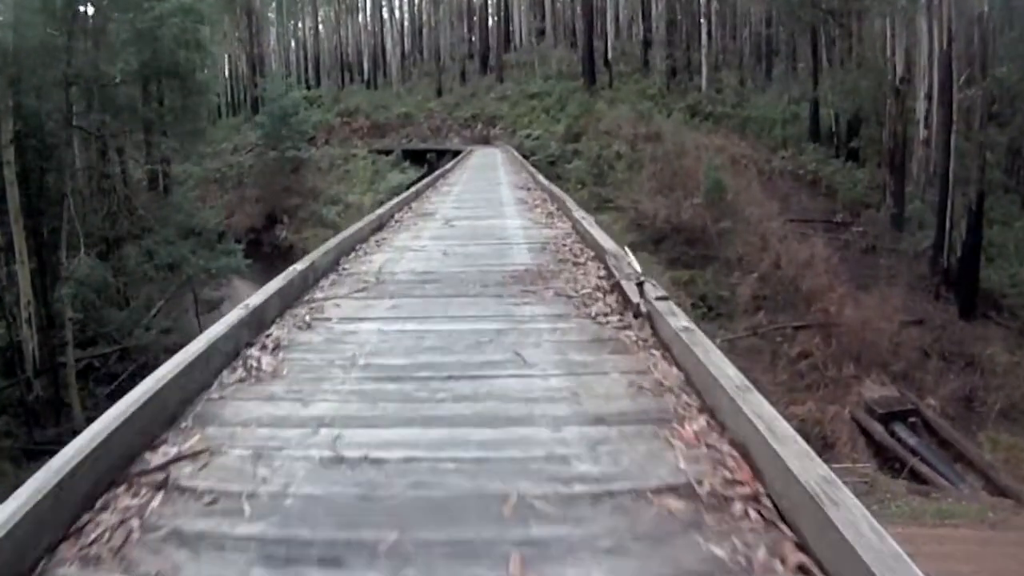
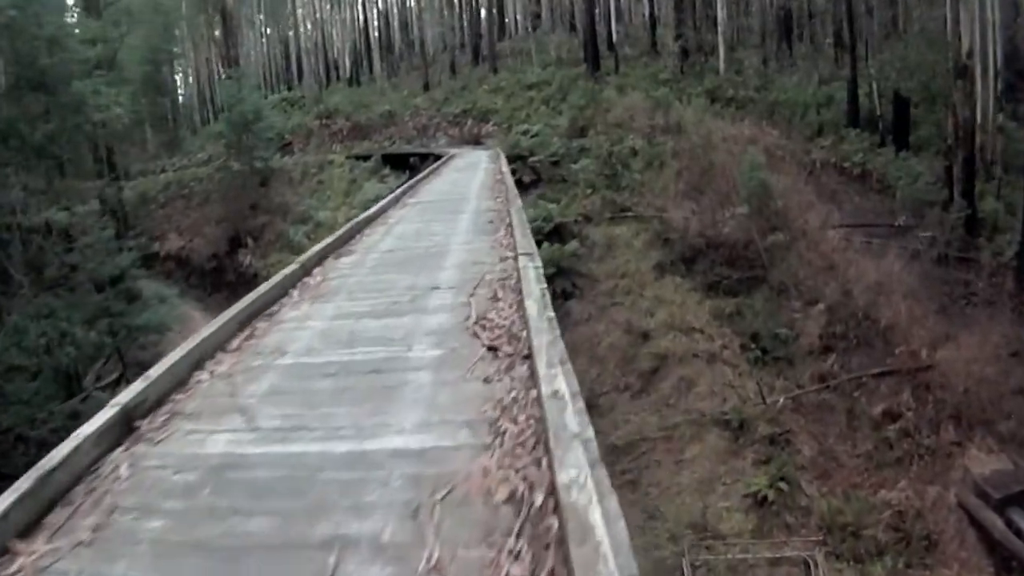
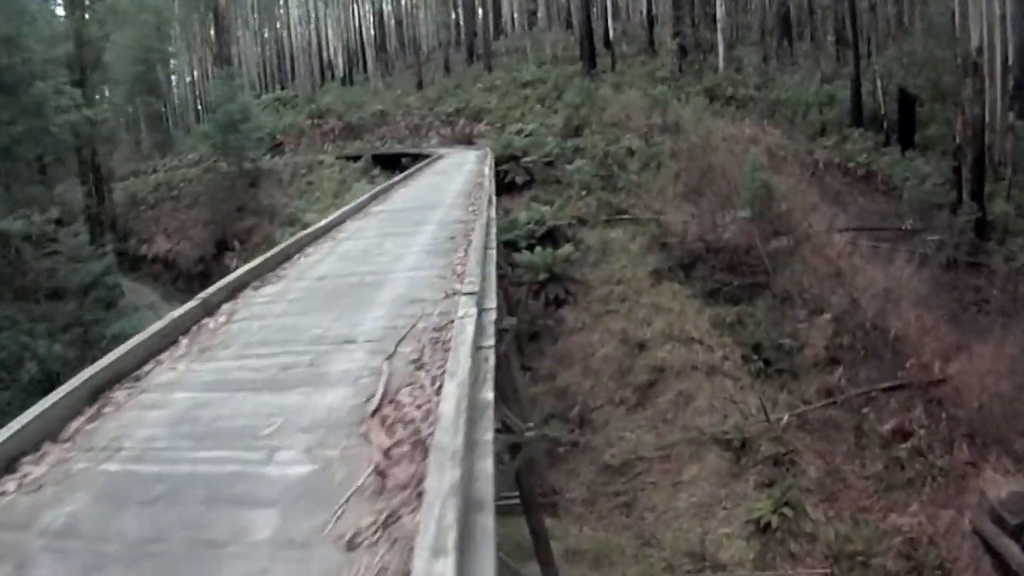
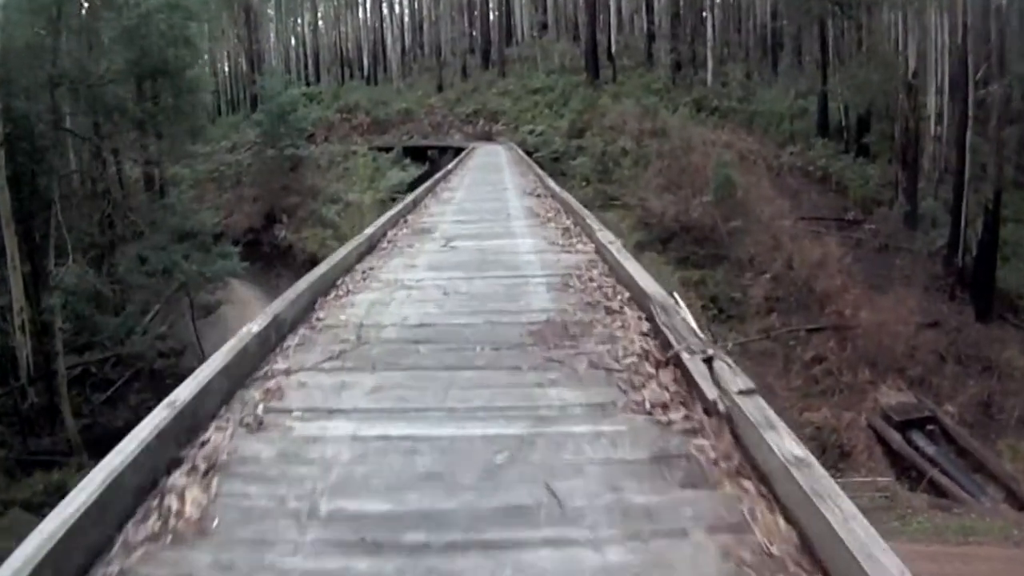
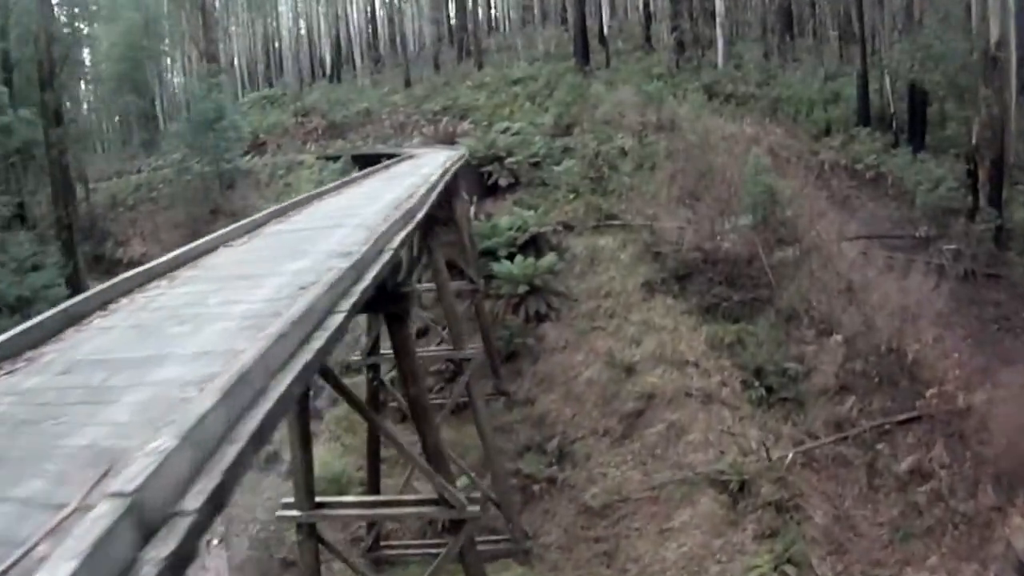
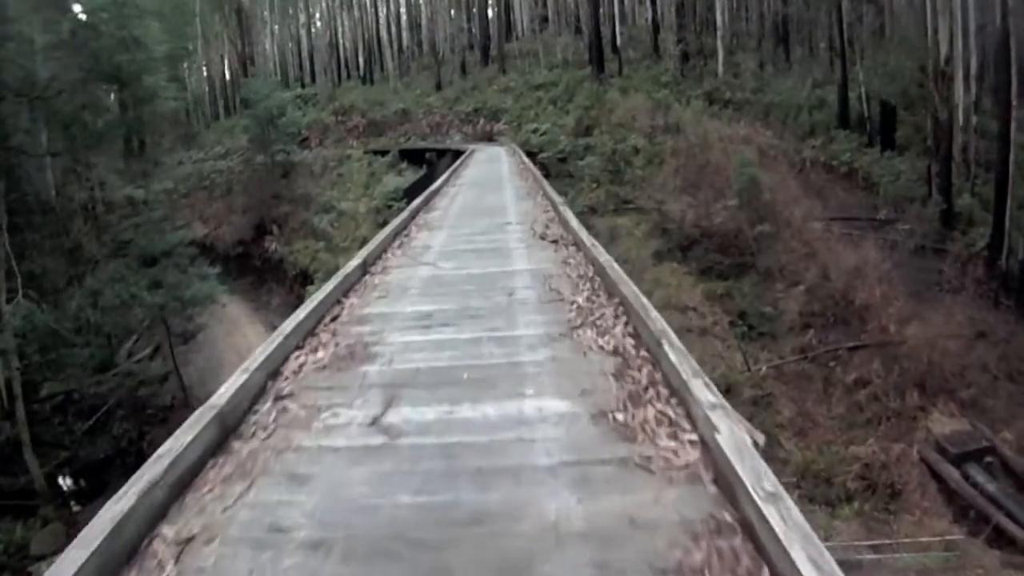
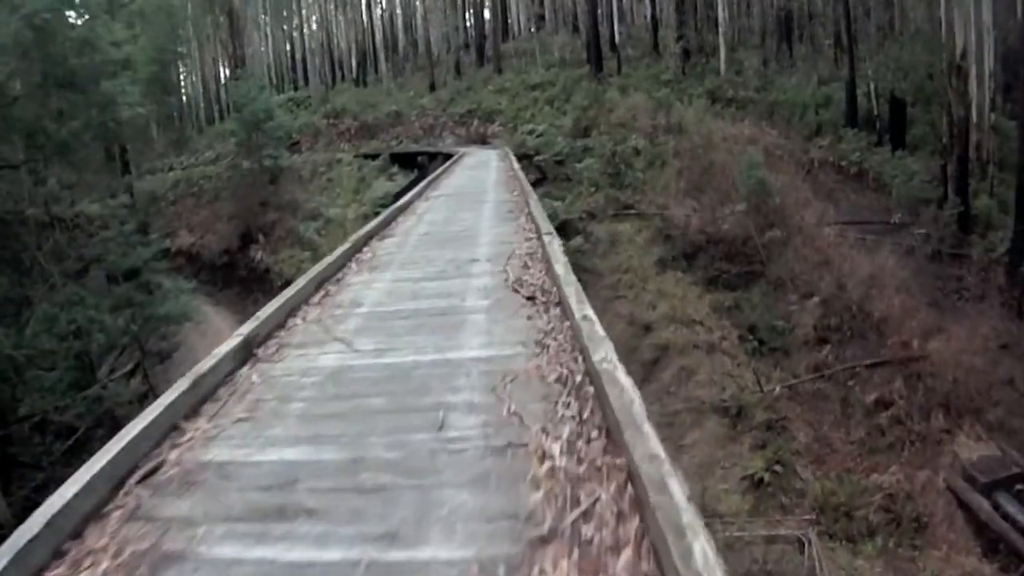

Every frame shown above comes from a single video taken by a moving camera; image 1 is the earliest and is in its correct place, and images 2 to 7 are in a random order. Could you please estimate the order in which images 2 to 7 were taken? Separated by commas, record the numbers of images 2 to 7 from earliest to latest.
4, 6, 7, 2, 3, 5
